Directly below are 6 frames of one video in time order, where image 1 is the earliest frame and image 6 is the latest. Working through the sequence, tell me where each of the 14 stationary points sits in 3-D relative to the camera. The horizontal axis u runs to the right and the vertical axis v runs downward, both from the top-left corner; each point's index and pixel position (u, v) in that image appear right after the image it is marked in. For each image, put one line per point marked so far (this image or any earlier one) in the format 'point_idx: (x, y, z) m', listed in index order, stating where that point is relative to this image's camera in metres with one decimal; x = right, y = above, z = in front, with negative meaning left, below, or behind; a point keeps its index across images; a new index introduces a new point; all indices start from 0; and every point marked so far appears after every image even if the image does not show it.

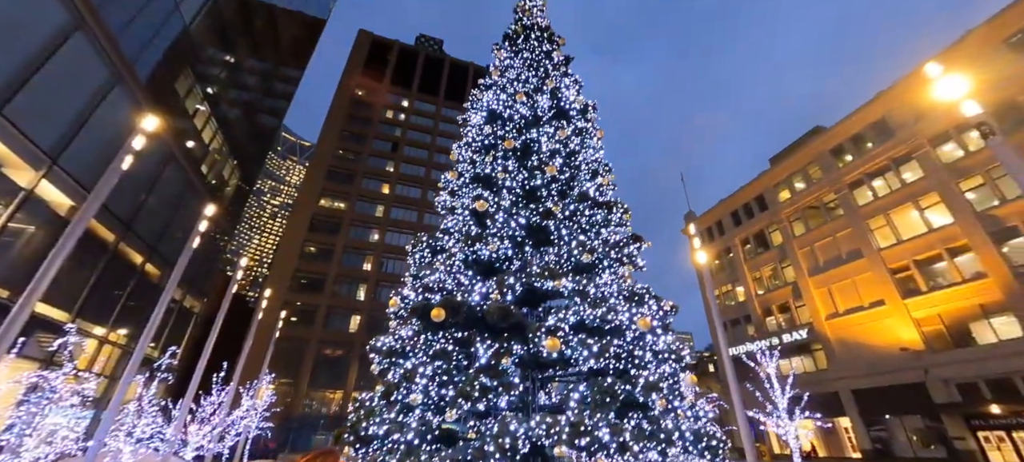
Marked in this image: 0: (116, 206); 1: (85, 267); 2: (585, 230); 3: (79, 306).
0: (-18.1, +1.2, +17.2) m
1: (-18.5, -1.6, +16.4) m
2: (+1.1, 0.0, +5.7) m
3: (-18.8, -3.3, +16.3) m
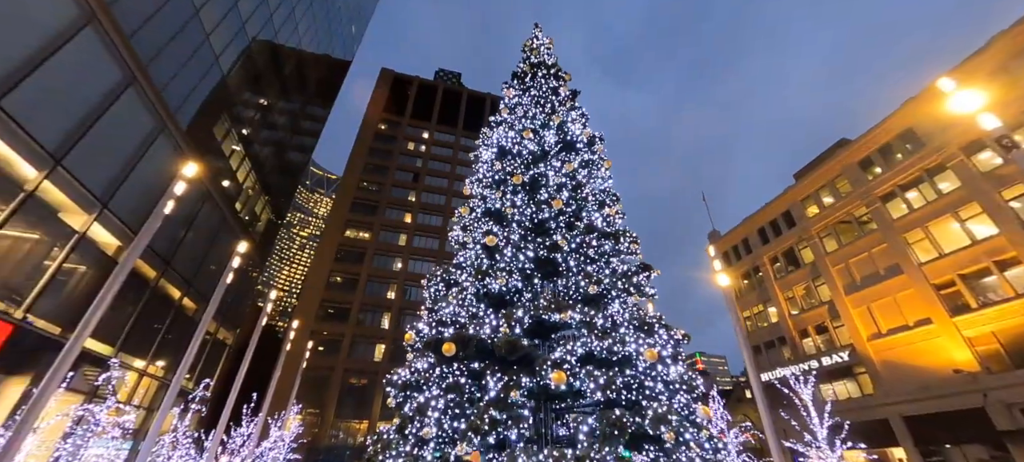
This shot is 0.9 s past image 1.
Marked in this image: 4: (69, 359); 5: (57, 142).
0: (-17.3, -0.6, +18.4) m
1: (-17.6, -3.4, +17.4) m
2: (+1.2, -0.5, +5.8) m
3: (-17.9, -5.0, +17.3) m
4: (-9.5, -2.8, +8.1) m
5: (-14.8, +2.9, +12.3) m
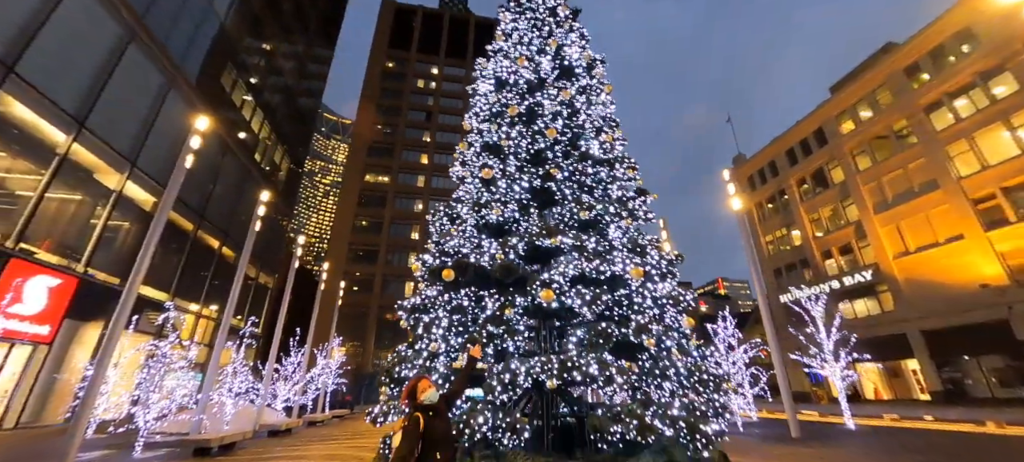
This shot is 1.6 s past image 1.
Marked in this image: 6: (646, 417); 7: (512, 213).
0: (-16.6, +1.7, +19.4) m
1: (-16.9, -1.2, +18.9) m
2: (+1.2, +0.7, +5.9) m
3: (-17.0, -2.8, +19.1) m
4: (-9.3, -1.8, +9.2) m
5: (-14.6, +4.3, +12.6) m
6: (+1.3, -1.9, +3.8) m
7: (0.0, +0.3, +5.5) m
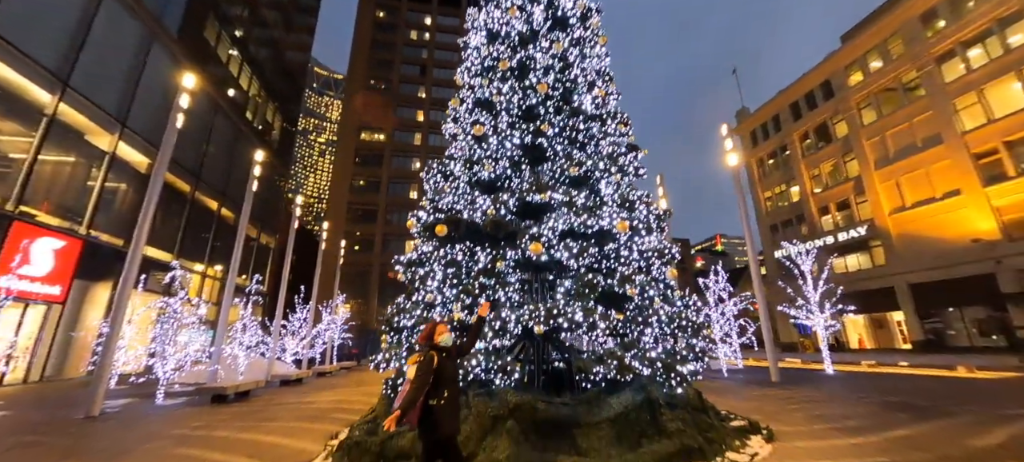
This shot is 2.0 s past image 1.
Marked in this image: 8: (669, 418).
0: (-16.8, +3.7, +19.3) m
1: (-17.0, +0.8, +19.0) m
2: (+1.1, +1.4, +5.9) m
3: (-17.2, -0.9, +19.4) m
4: (-9.4, -0.8, +9.4) m
5: (-14.8, +5.5, +12.2) m
6: (+1.2, -1.4, +4.1) m
7: (-0.1, +0.9, +5.6) m
8: (+1.7, -2.1, +4.2) m
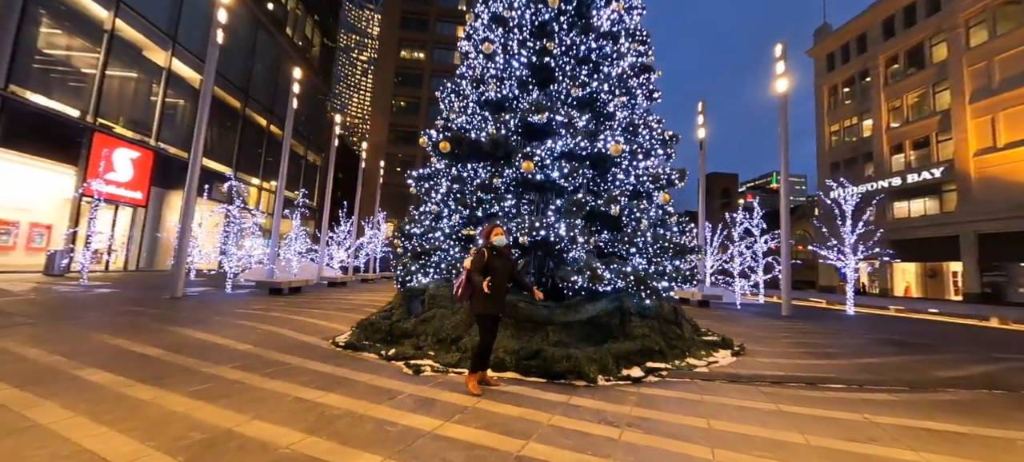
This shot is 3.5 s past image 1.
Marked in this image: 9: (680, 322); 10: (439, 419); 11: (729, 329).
0: (-15.0, +8.3, +20.1) m
1: (-15.4, +5.4, +20.5) m
2: (+1.2, +2.6, +5.8) m
3: (-15.6, +3.9, +21.1) m
4: (-8.9, +1.7, +10.7) m
5: (-13.7, +8.7, +12.7) m
6: (+1.1, -0.5, +4.6) m
7: (0.0, +2.1, +5.7) m
8: (+1.6, -1.2, +4.7) m
9: (+2.3, -1.3, +5.2) m
10: (-0.6, -1.4, +2.8) m
11: (+4.6, -2.1, +7.9) m
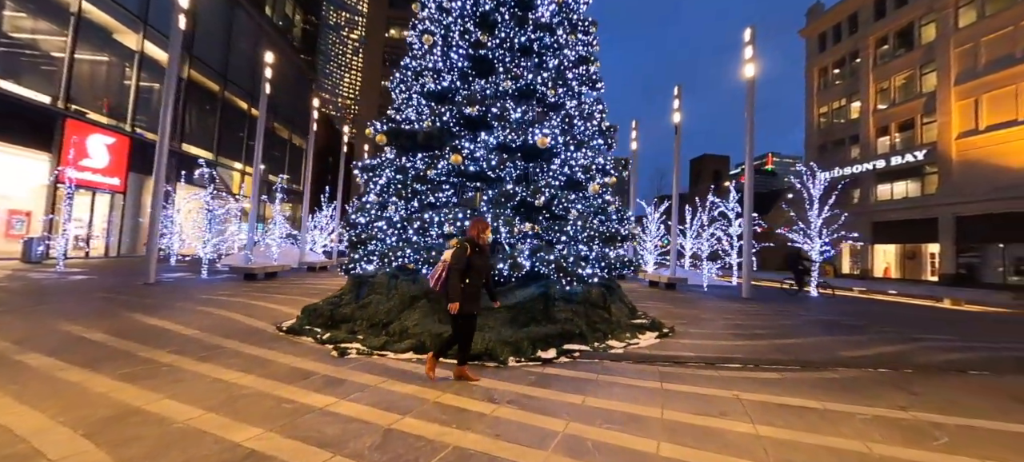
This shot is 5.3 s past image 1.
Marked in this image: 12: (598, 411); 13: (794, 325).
0: (-16.1, +9.1, +19.8) m
1: (-16.4, +6.2, +20.3) m
2: (+0.3, +2.7, +5.9) m
3: (-16.6, +4.7, +21.0) m
4: (-9.9, +2.0, +10.7) m
5: (-14.7, +9.1, +12.4) m
6: (+0.2, -0.4, +4.8) m
7: (-0.9, +2.3, +5.8) m
8: (+0.7, -1.0, +5.0) m
9: (+1.4, -1.1, +5.5) m
10: (-1.4, -1.3, +3.1) m
11: (+3.6, -1.8, +8.2) m
12: (+0.7, -1.4, +2.9) m
13: (+5.3, -1.8, +7.2) m
